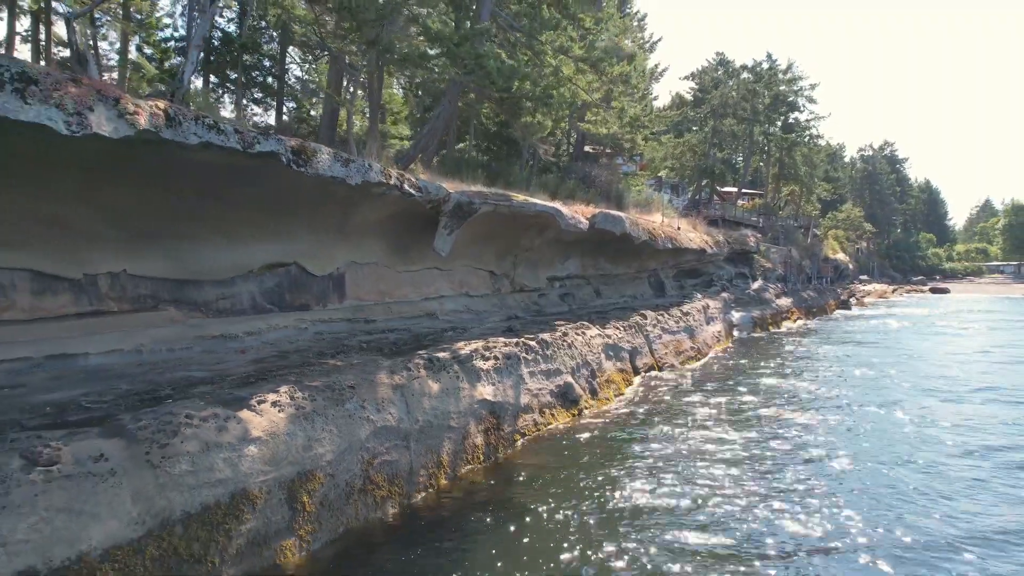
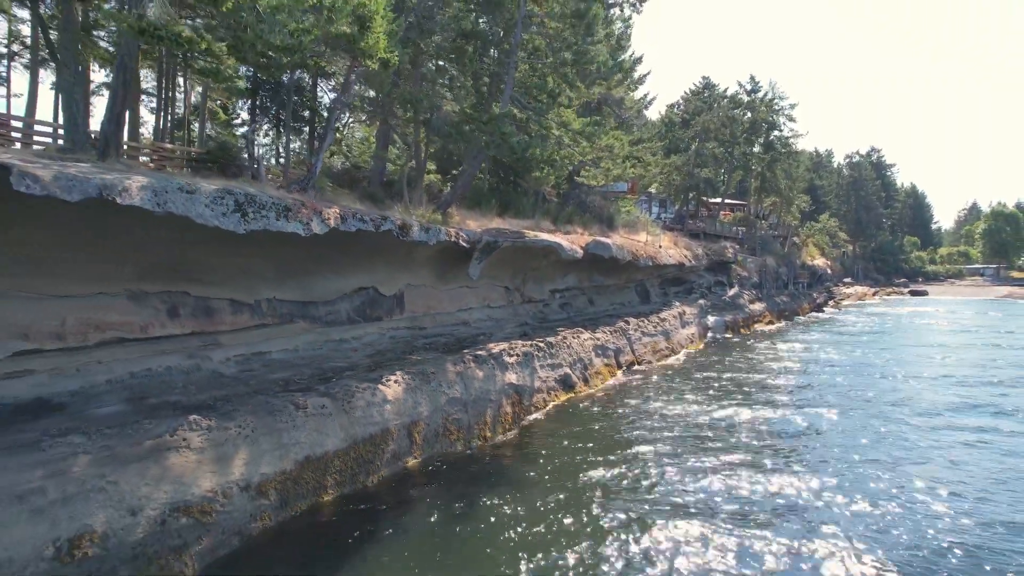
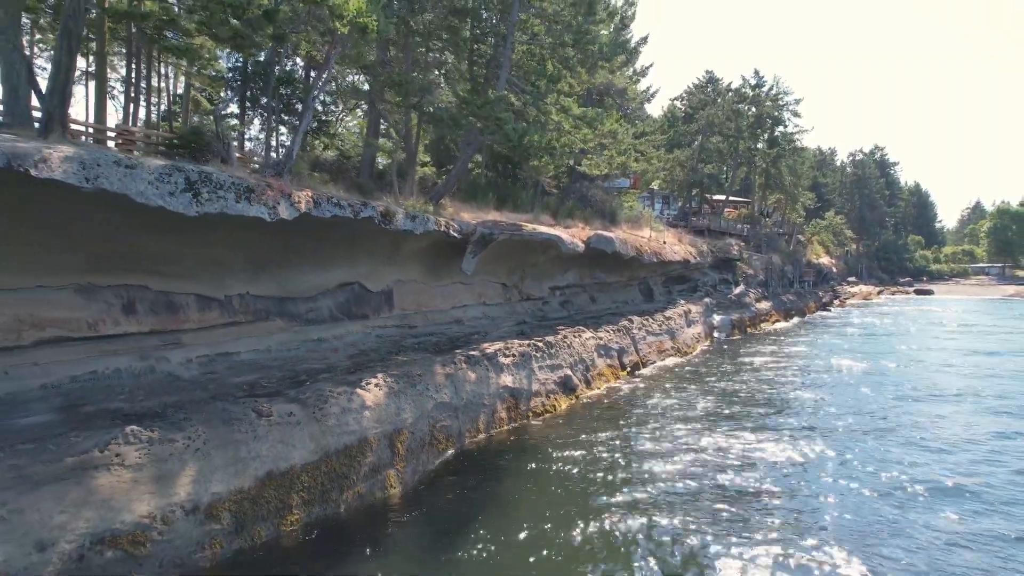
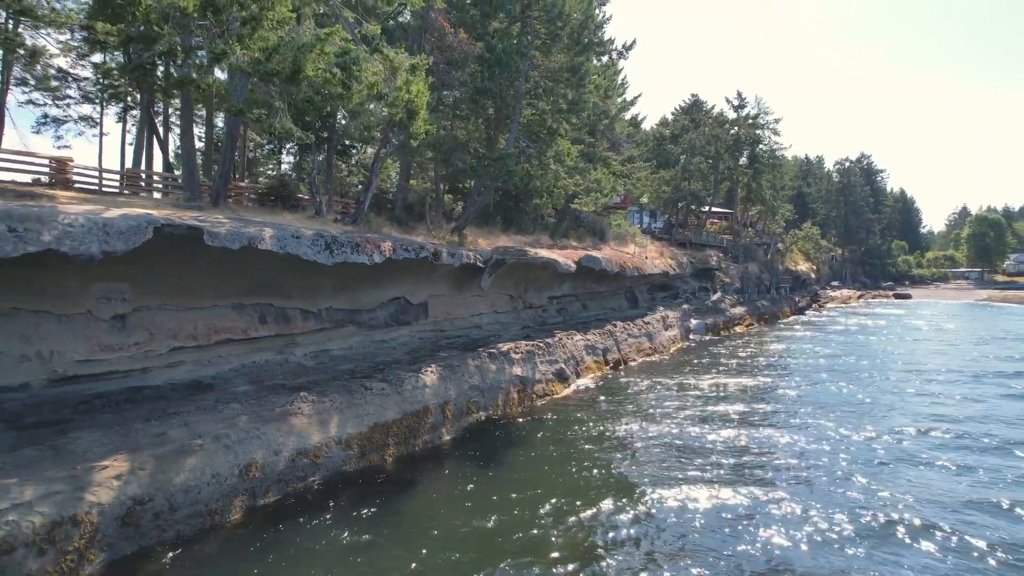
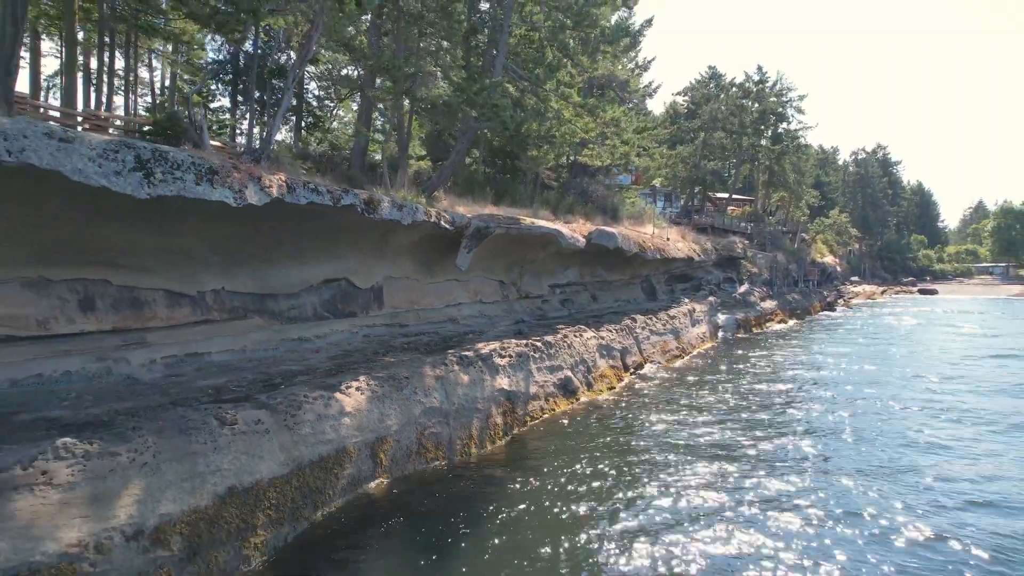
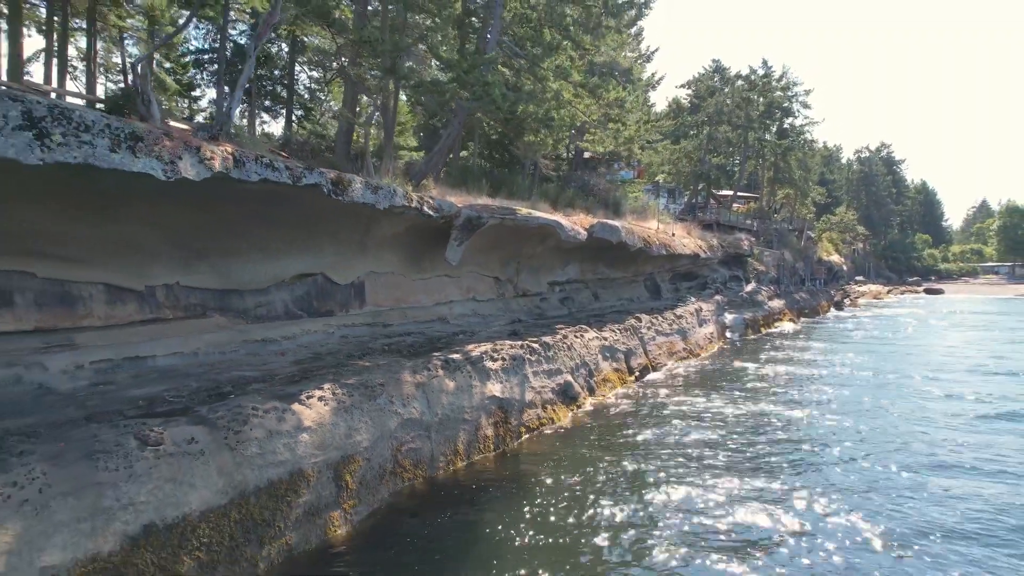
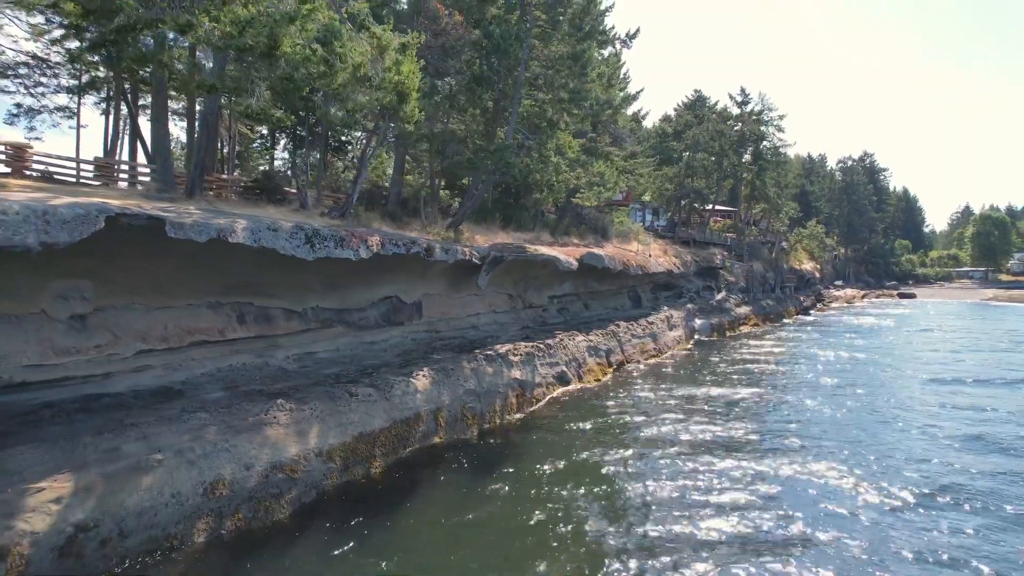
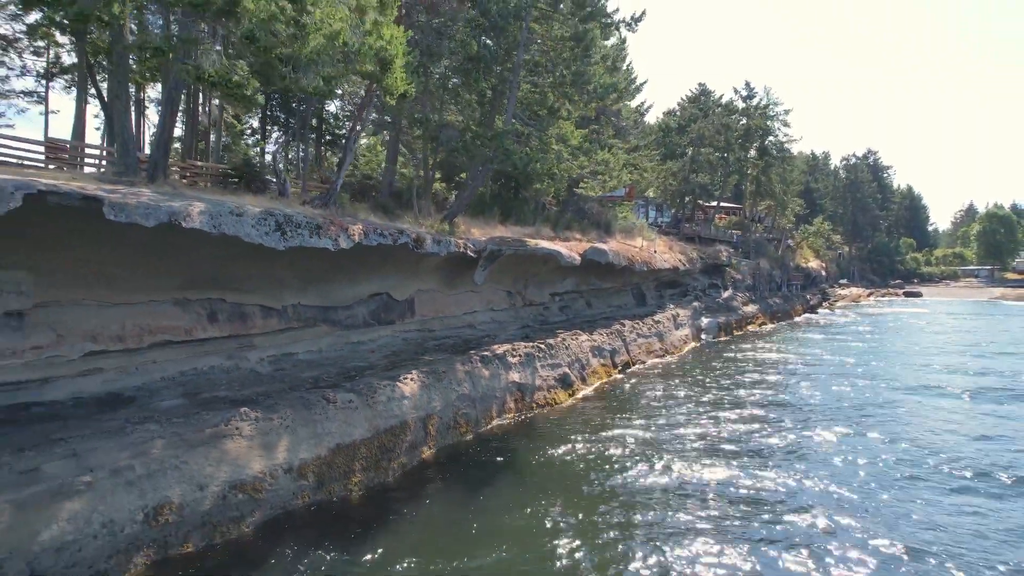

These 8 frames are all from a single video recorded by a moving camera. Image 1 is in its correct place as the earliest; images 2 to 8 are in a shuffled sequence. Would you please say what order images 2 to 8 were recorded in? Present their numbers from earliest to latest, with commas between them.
6, 5, 3, 2, 8, 7, 4
